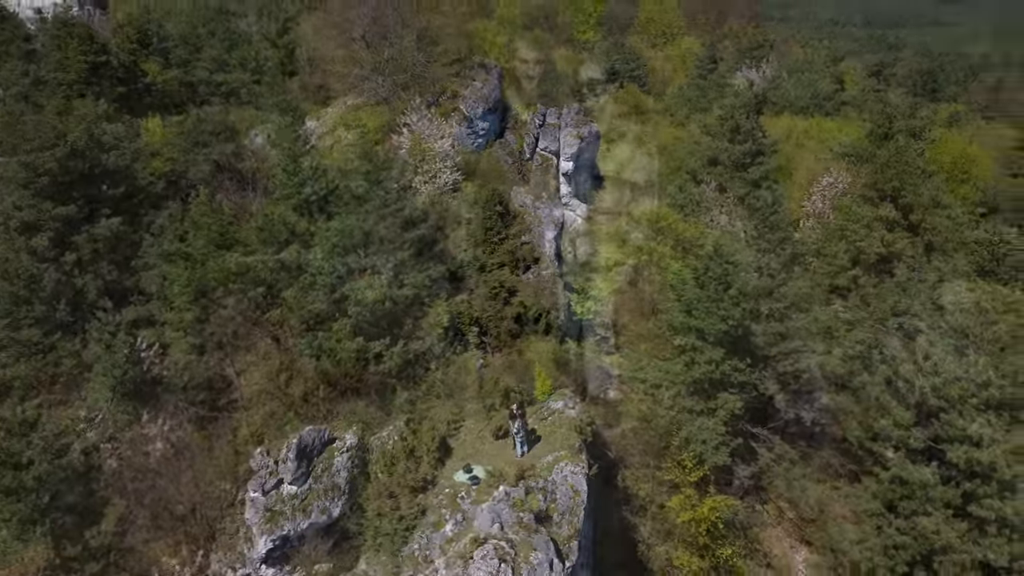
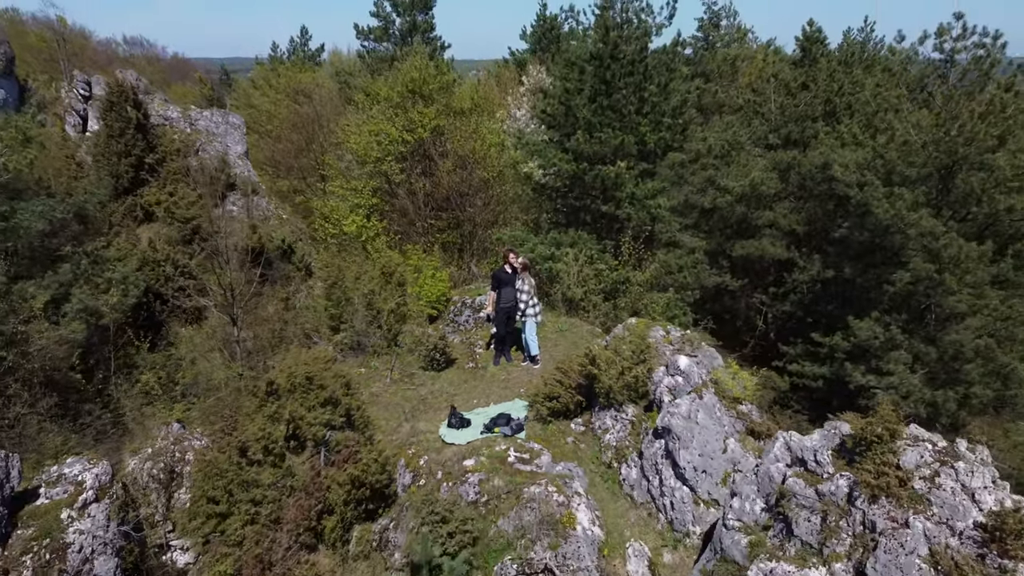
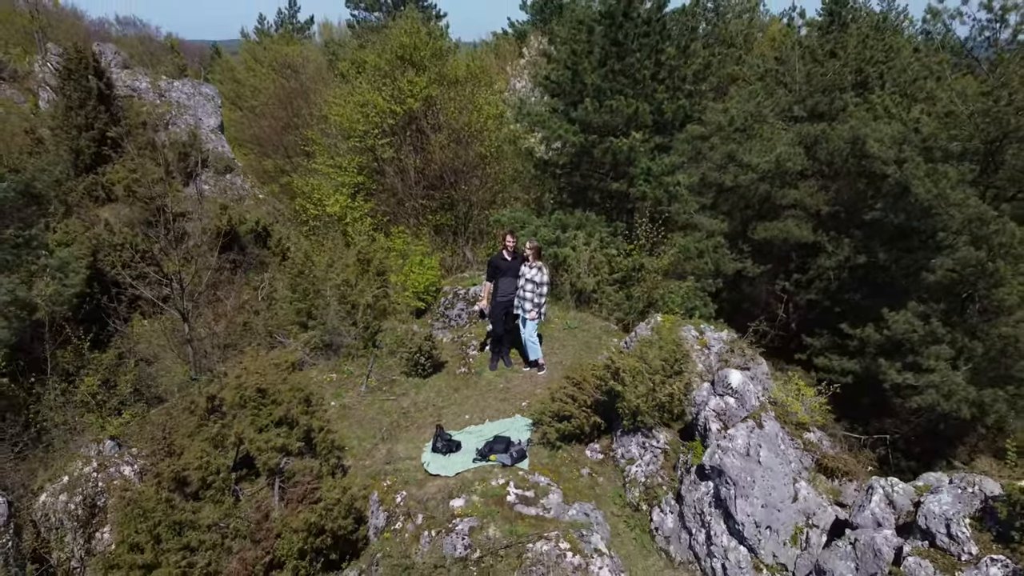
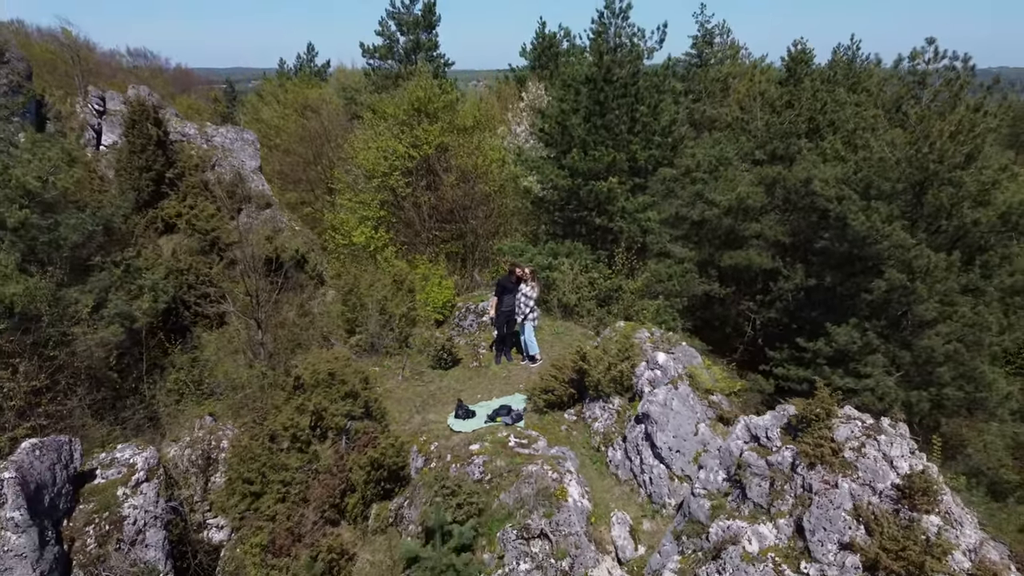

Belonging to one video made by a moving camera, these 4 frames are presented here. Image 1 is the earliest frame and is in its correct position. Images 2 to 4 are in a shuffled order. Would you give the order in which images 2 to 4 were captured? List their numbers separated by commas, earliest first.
3, 2, 4
